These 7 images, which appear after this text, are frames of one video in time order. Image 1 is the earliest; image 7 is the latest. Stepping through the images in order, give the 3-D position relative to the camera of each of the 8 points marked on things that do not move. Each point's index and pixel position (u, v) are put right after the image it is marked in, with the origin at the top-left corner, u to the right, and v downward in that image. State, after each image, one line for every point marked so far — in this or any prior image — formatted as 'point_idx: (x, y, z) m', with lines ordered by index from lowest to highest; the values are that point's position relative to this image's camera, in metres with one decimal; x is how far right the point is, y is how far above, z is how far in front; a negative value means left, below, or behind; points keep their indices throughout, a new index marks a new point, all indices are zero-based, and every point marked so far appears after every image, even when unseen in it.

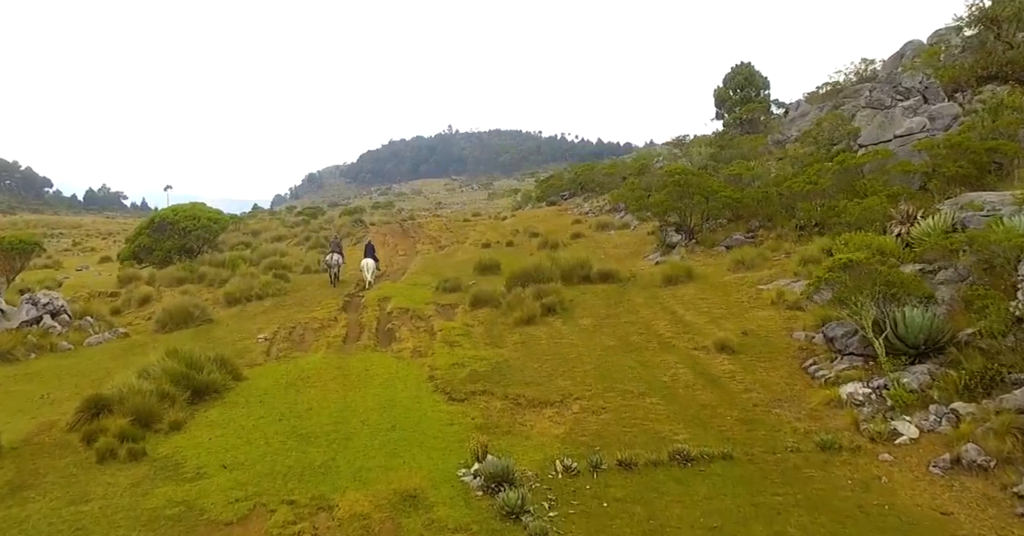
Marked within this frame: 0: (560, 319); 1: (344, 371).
0: (+1.1, -1.2, +18.7) m
1: (-3.5, -2.1, +16.3) m
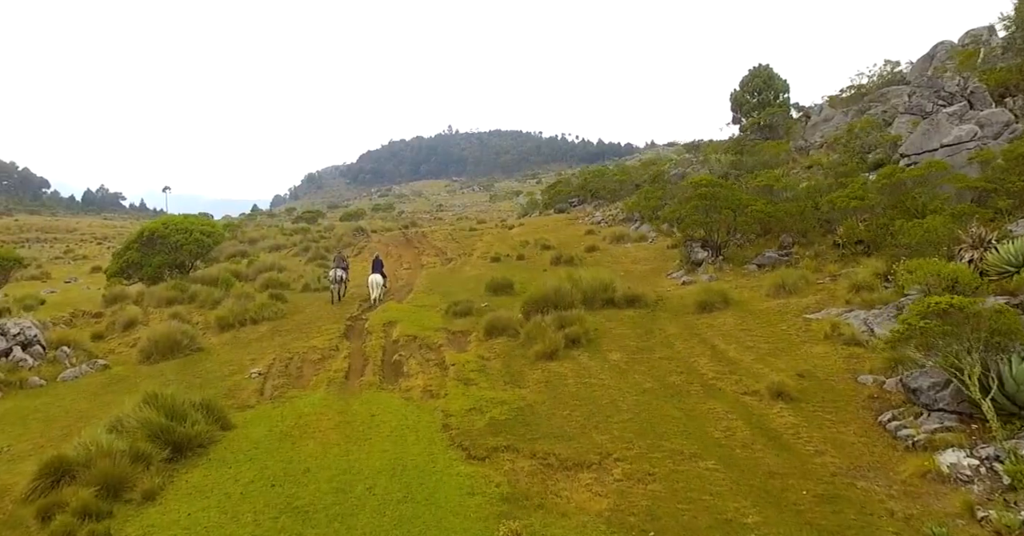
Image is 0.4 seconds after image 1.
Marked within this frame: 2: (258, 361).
0: (+1.6, -1.8, +16.8) m
1: (-3.0, -2.7, +14.5) m
2: (-6.1, -2.2, +18.8) m
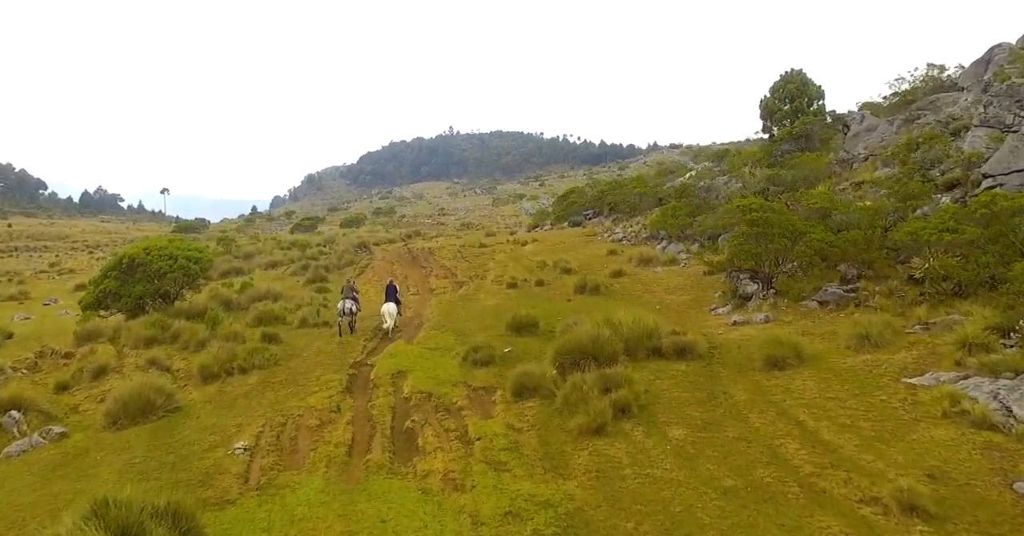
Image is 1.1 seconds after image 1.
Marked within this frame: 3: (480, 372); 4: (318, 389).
0: (+2.3, -2.8, +13.9) m
1: (-2.4, -3.7, +11.5) m
2: (-5.4, -3.2, +15.9) m
3: (-0.8, -2.3, +18.3) m
4: (-4.5, -2.8, +18.1) m
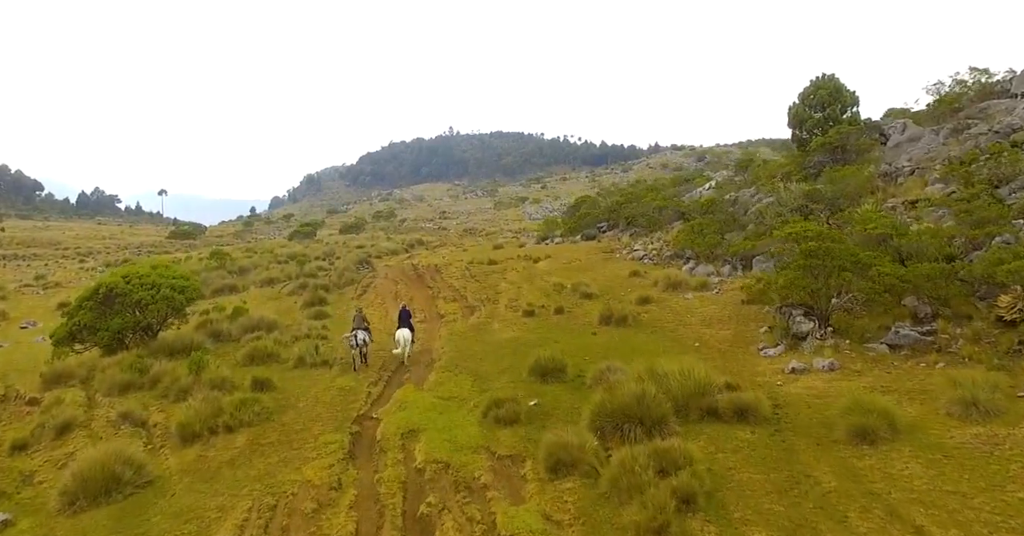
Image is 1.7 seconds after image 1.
0: (+2.9, -3.7, +11.2) m
1: (-1.8, -4.6, +8.9) m
2: (-4.8, -4.1, +13.2) m
3: (-0.2, -3.2, +15.7) m
4: (-3.9, -3.7, +15.5) m
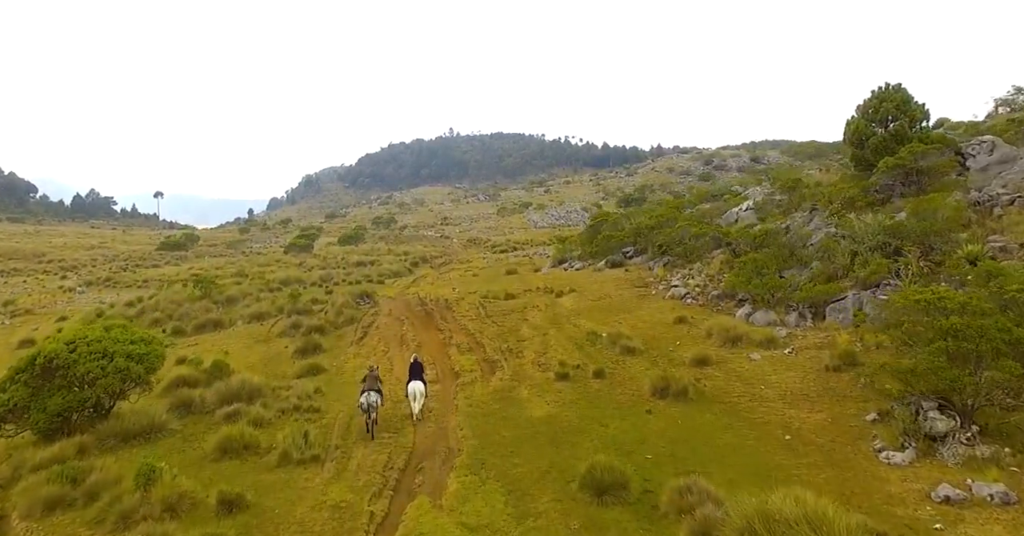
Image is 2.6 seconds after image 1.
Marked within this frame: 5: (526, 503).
0: (+3.7, -5.2, +6.6) m
1: (-0.9, -6.2, +4.2) m
2: (-3.9, -5.7, +8.6) m
3: (+0.7, -4.8, +11.1) m
4: (-3.0, -5.2, +10.9) m
5: (+0.2, -4.3, +14.9) m
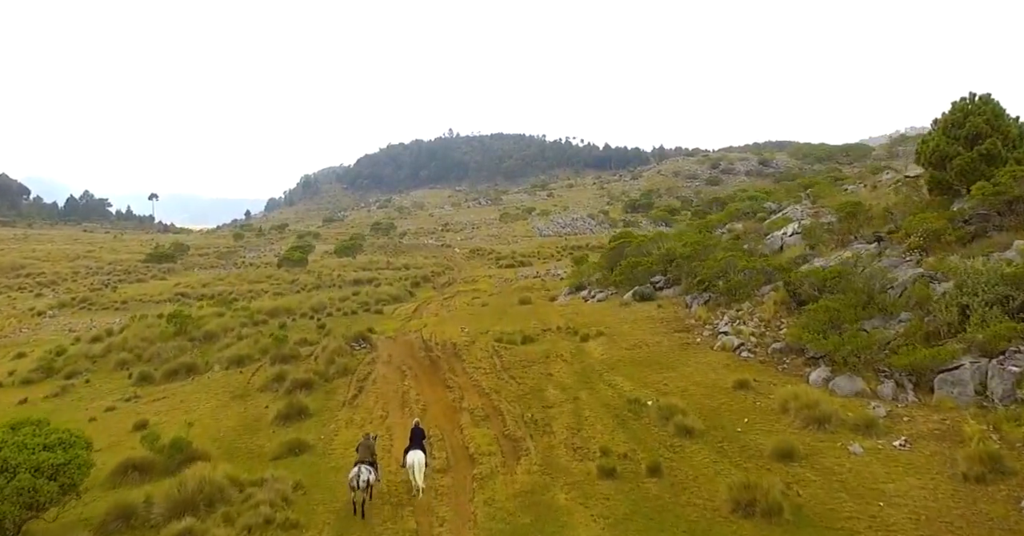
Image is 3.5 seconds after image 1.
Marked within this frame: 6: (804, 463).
0: (+4.5, -6.8, +1.7) m
1: (-0.1, -7.7, -0.7) m
2: (-3.2, -7.2, +3.7) m
3: (+1.5, -6.3, +6.1) m
4: (-2.3, -6.8, +5.9) m
5: (+1.0, -5.9, +10.0) m
6: (+6.5, -4.4, +17.5) m
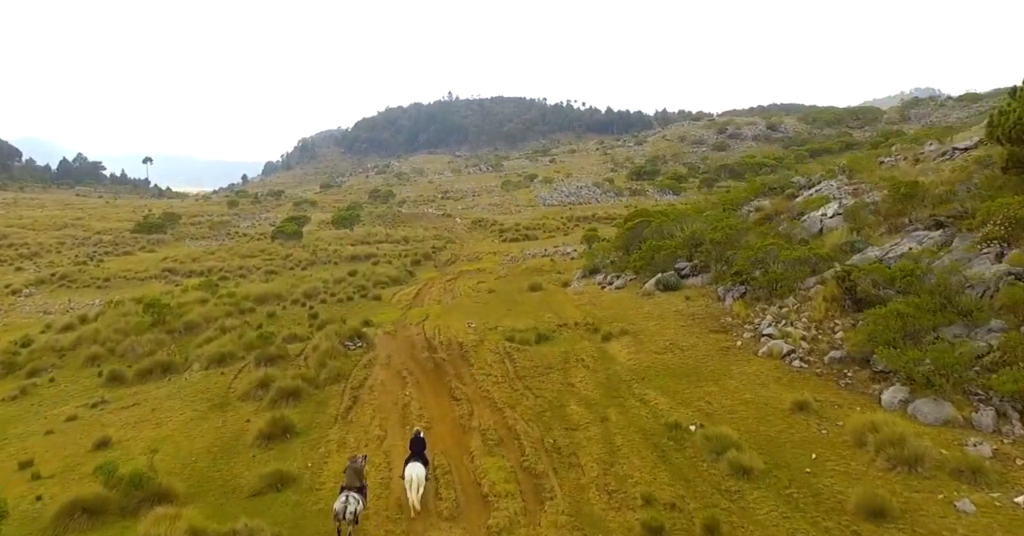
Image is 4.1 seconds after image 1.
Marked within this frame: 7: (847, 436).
0: (+5.0, -7.8, -1.5) m
1: (+0.4, -8.8, -3.9) m
2: (-2.7, -8.1, +0.4) m
3: (+2.0, -7.1, +2.9) m
4: (-1.8, -7.6, +2.7) m
5: (+1.5, -6.5, +6.7) m
6: (+7.0, -4.6, +14.1) m
7: (+7.5, -3.7, +17.3) m
